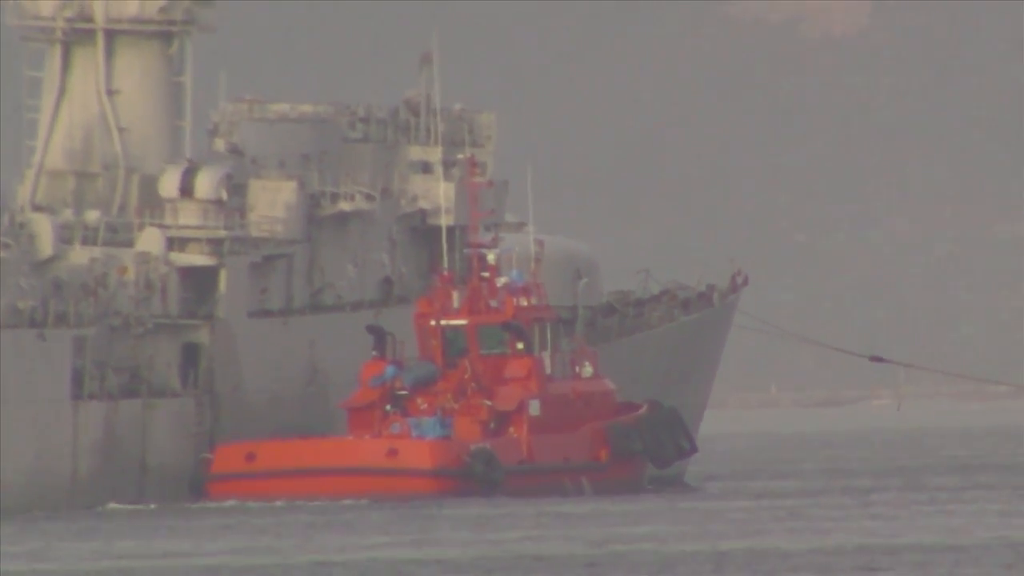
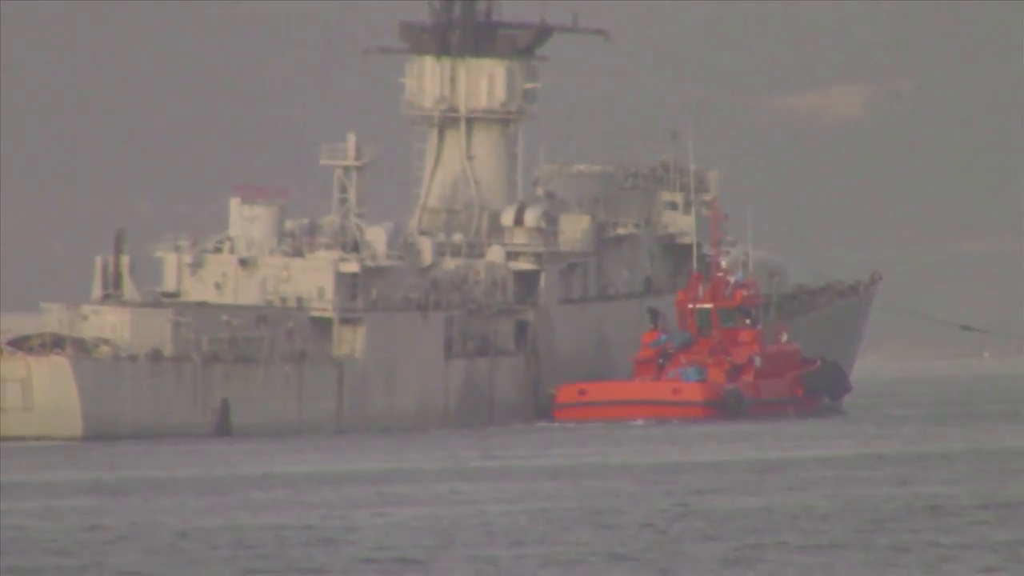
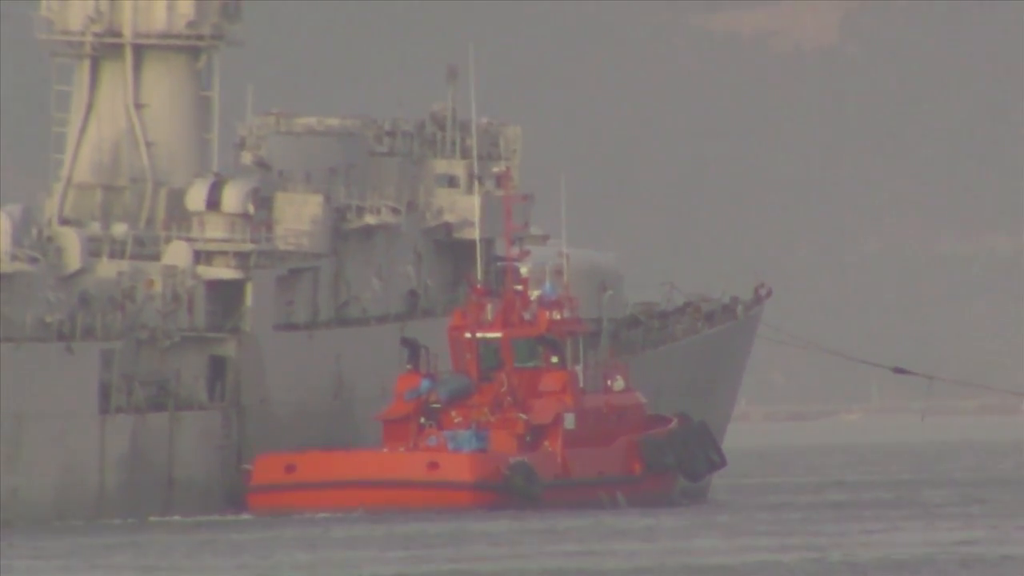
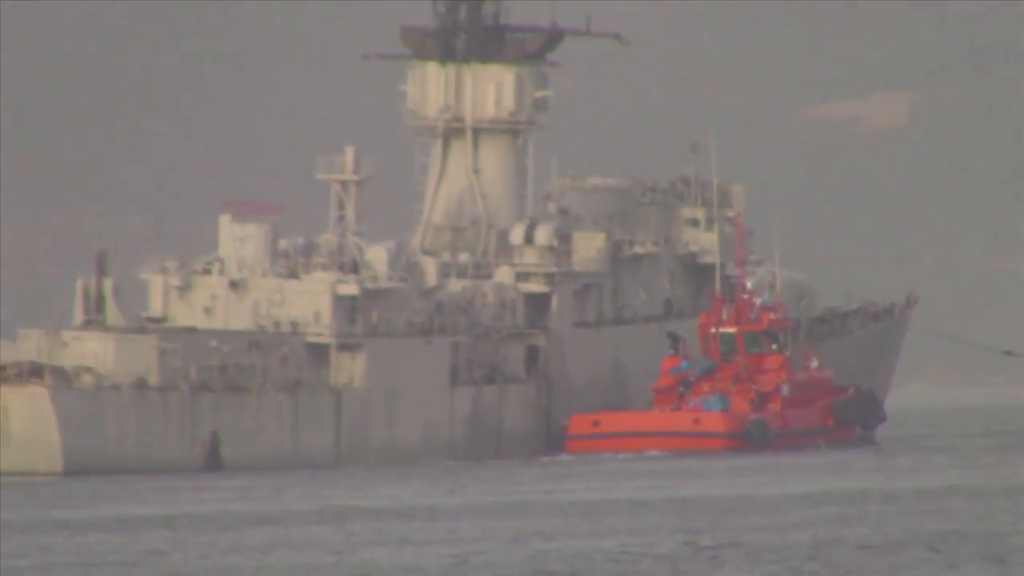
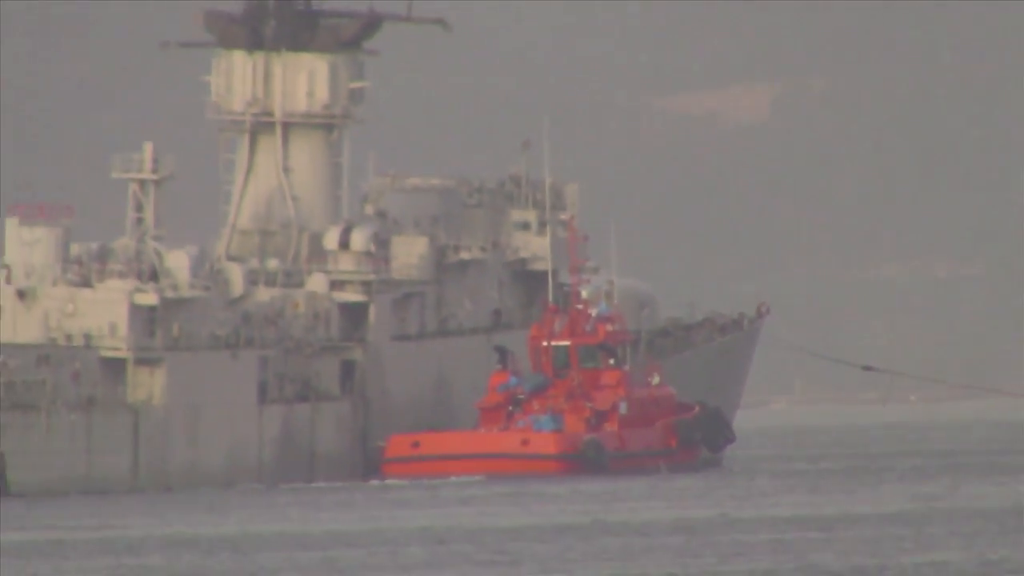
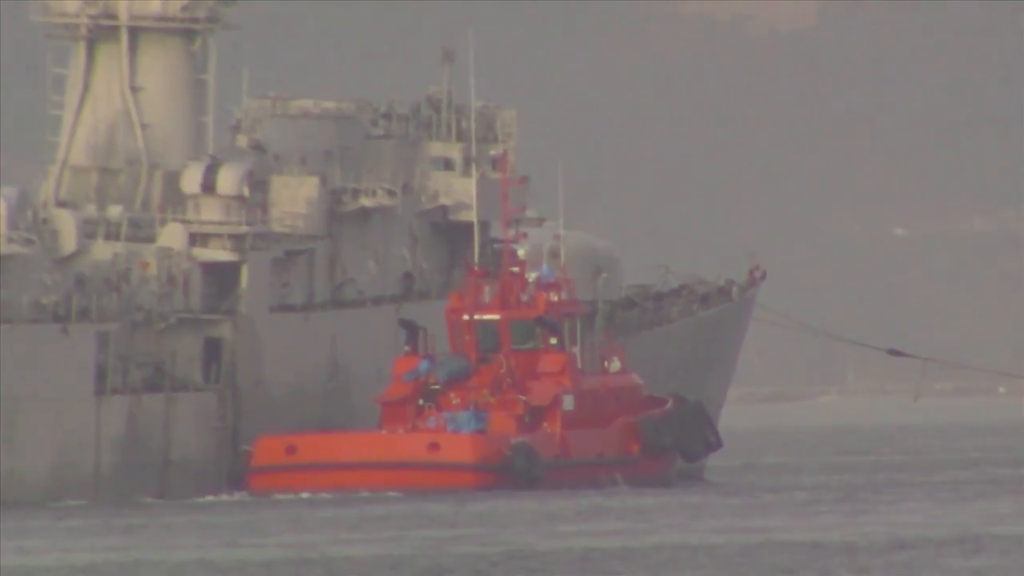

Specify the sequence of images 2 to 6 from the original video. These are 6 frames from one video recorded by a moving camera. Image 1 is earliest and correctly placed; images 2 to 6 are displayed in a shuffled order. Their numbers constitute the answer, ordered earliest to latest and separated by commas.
3, 6, 5, 4, 2
